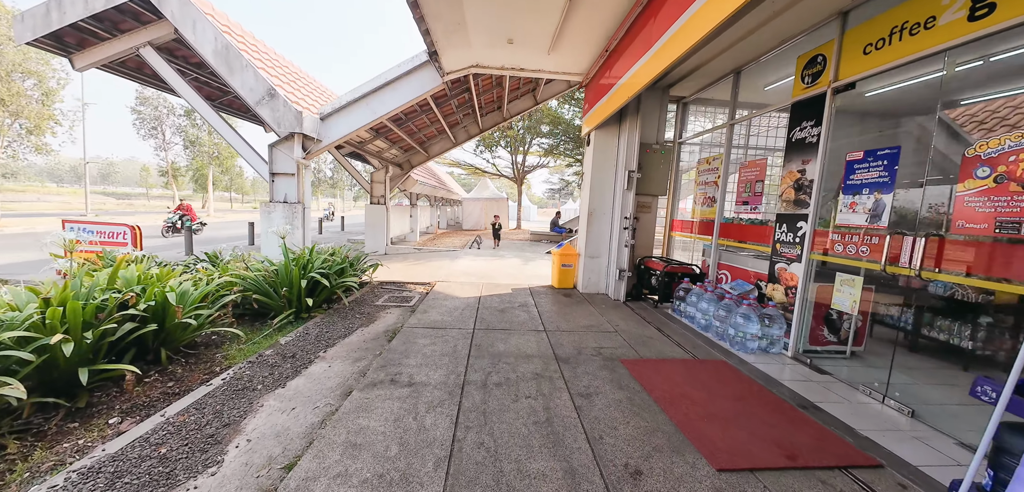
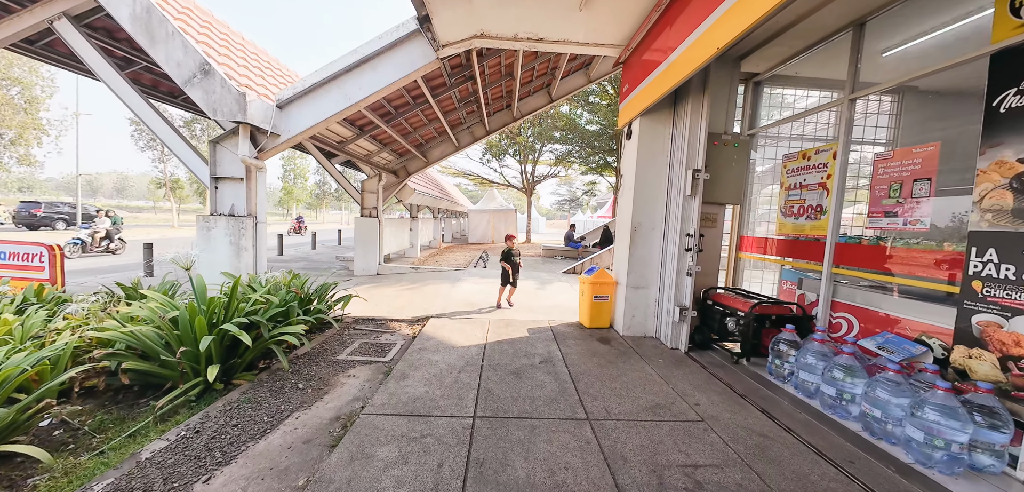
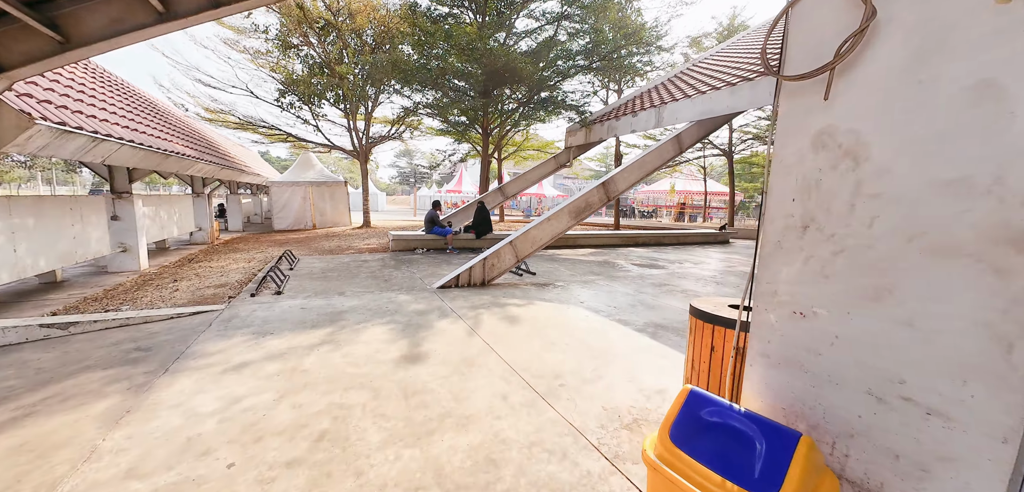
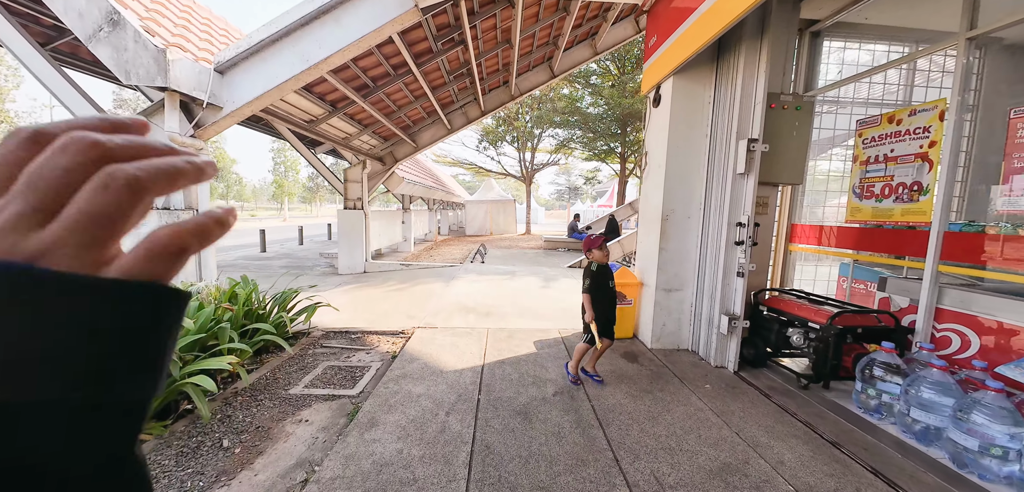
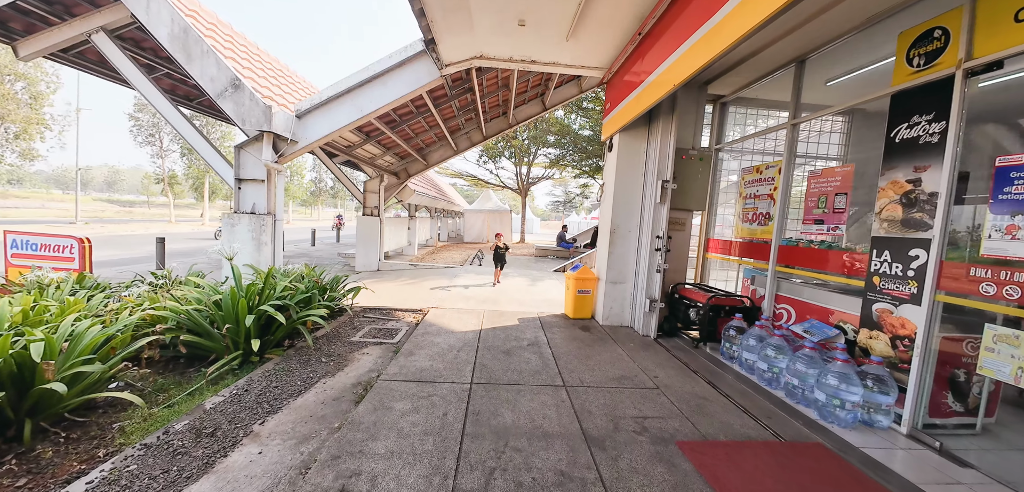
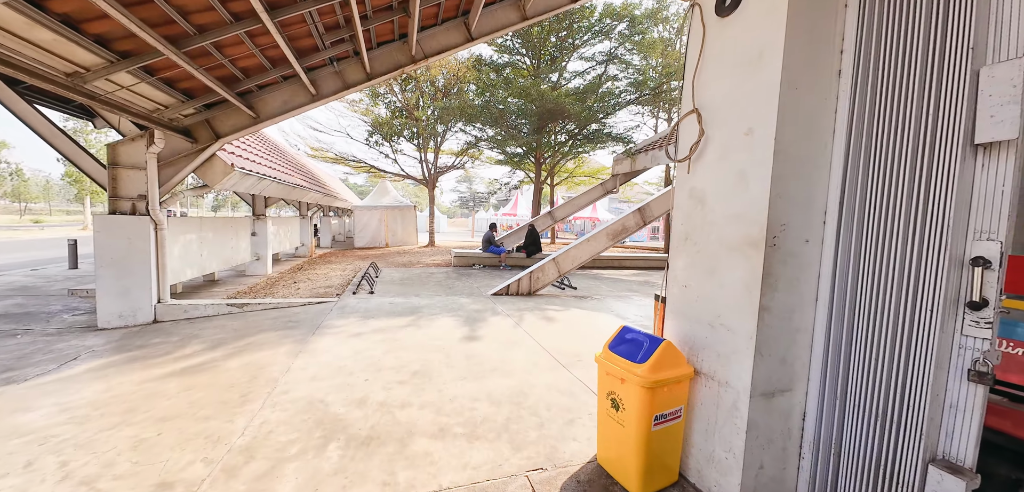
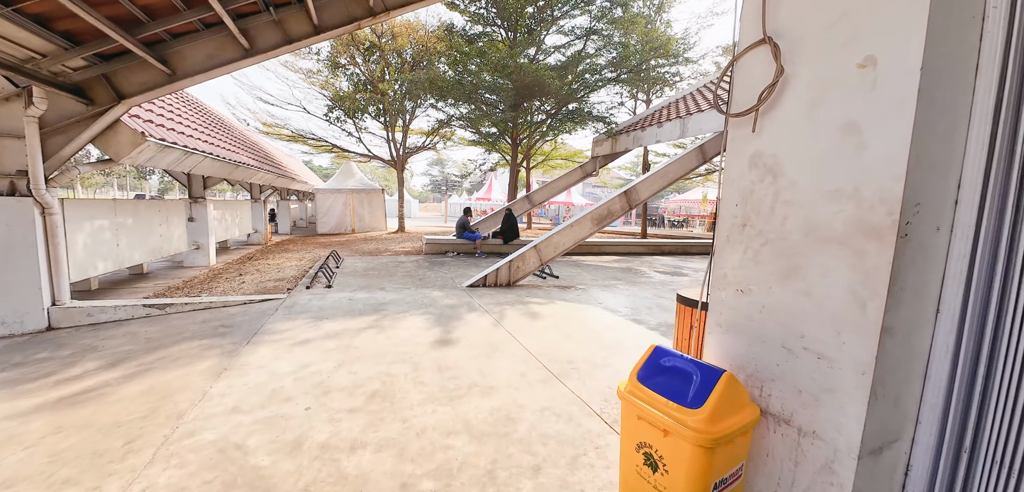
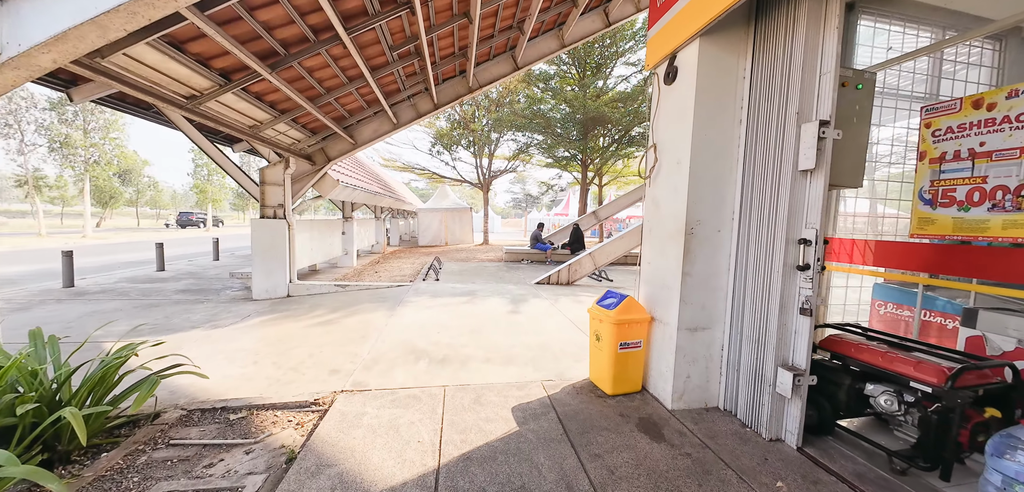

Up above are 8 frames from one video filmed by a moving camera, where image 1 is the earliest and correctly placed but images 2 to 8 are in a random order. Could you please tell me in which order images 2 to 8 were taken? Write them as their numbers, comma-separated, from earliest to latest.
5, 2, 4, 8, 6, 7, 3
